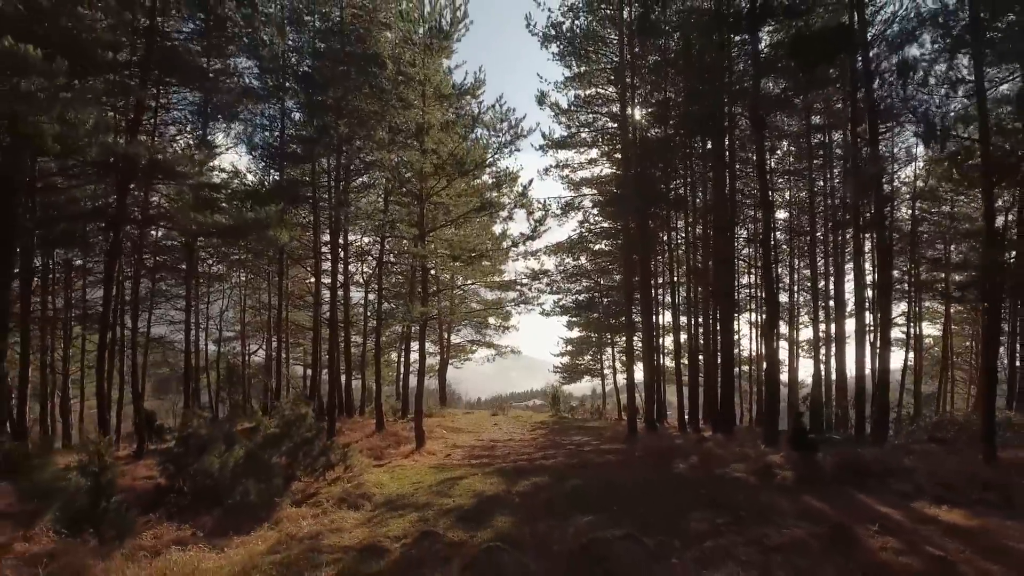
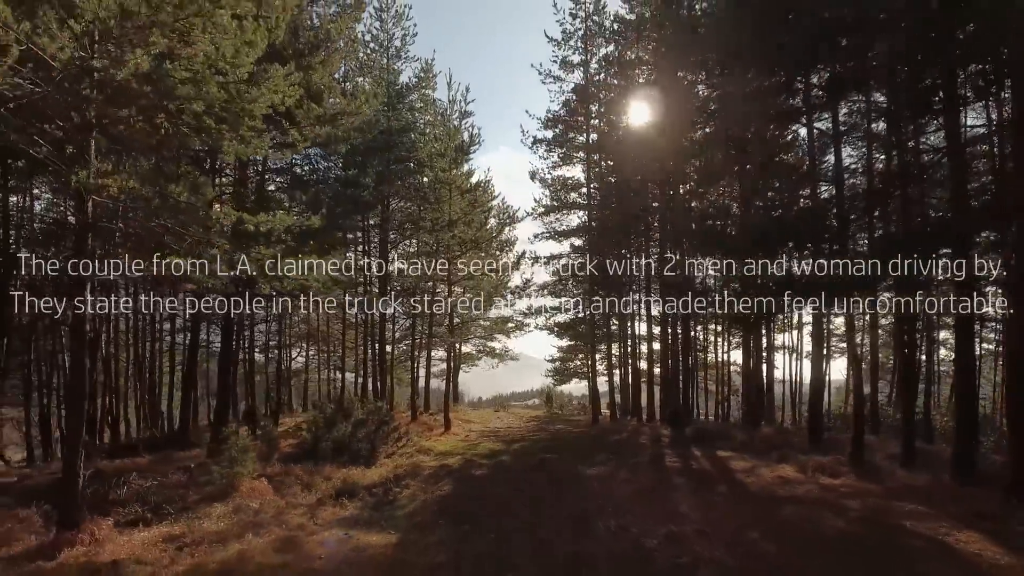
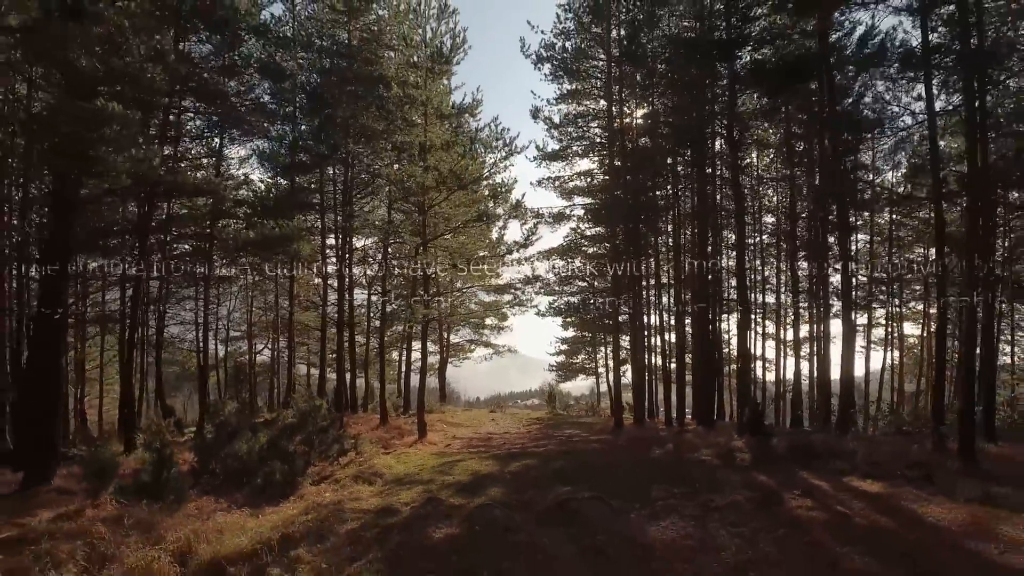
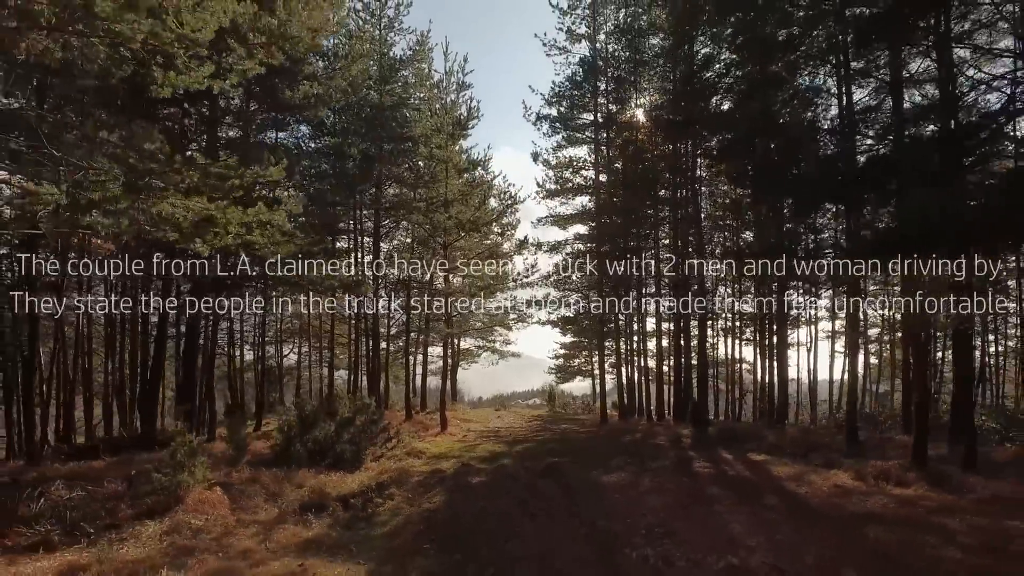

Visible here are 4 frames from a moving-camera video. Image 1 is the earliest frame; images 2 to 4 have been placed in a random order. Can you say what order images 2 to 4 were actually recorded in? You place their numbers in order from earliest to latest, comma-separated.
3, 4, 2
